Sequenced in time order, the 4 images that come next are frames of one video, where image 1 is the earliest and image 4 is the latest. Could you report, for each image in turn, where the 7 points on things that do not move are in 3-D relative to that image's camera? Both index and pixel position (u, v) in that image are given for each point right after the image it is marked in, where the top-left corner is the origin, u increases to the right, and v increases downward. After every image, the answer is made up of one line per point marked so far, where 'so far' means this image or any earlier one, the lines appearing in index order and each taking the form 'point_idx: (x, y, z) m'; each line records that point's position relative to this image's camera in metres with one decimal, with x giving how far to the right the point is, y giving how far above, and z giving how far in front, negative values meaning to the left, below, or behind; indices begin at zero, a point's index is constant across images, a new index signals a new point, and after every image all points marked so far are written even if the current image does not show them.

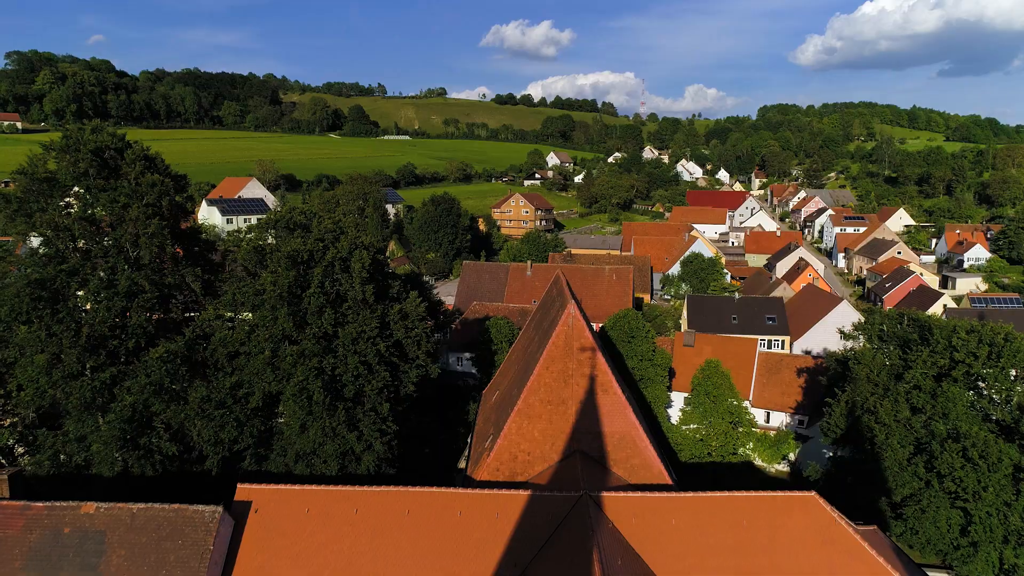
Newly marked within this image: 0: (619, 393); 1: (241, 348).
0: (+1.9, -1.8, +12.5) m
1: (-5.9, -1.3, +15.5) m
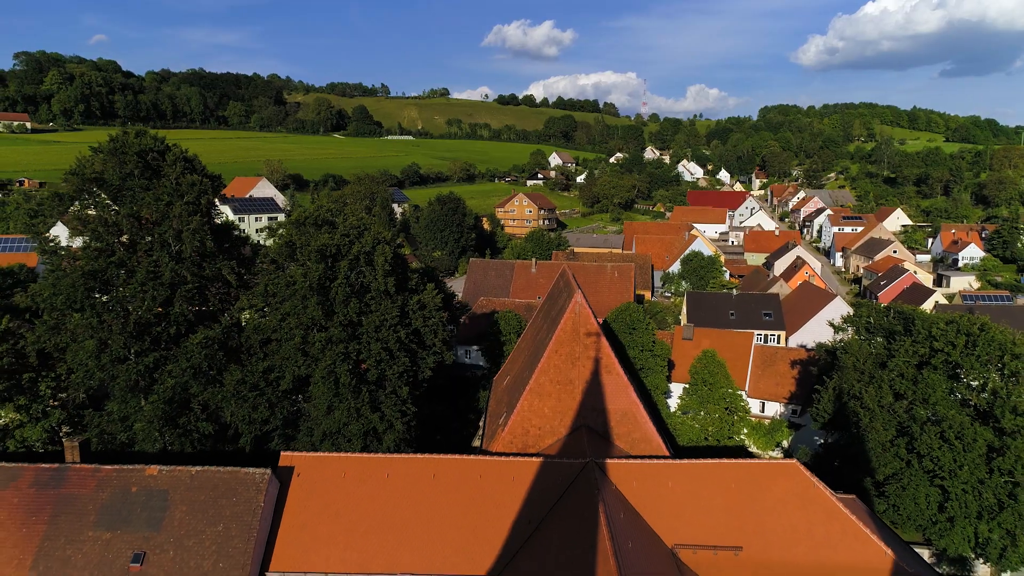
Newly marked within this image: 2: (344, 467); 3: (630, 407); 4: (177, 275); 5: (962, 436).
0: (+2.1, -1.6, +13.7) m
1: (-5.7, -1.1, +16.8) m
2: (-2.8, -3.0, +11.9) m
3: (+2.3, -2.3, +13.6) m
4: (-7.7, +0.3, +16.4) m
5: (+11.1, -3.7, +17.7) m
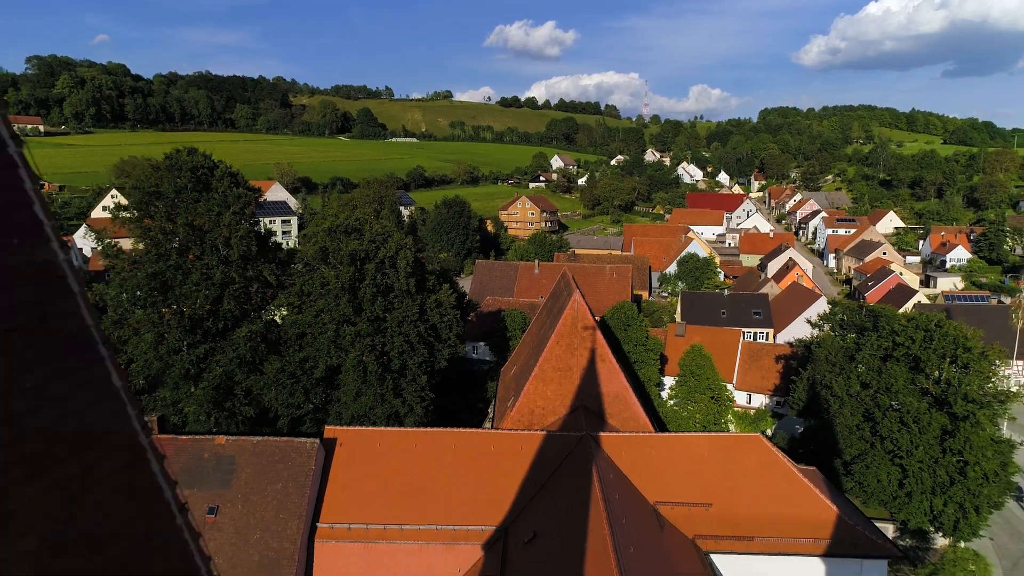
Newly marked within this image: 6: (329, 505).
0: (+2.3, -1.7, +16.0) m
1: (-5.5, -1.1, +19.1) m
2: (-2.6, -3.0, +14.1) m
3: (+2.4, -2.3, +15.9) m
4: (-7.5, +0.3, +18.6) m
5: (+11.3, -3.7, +19.9) m
6: (-3.5, -4.1, +13.5) m
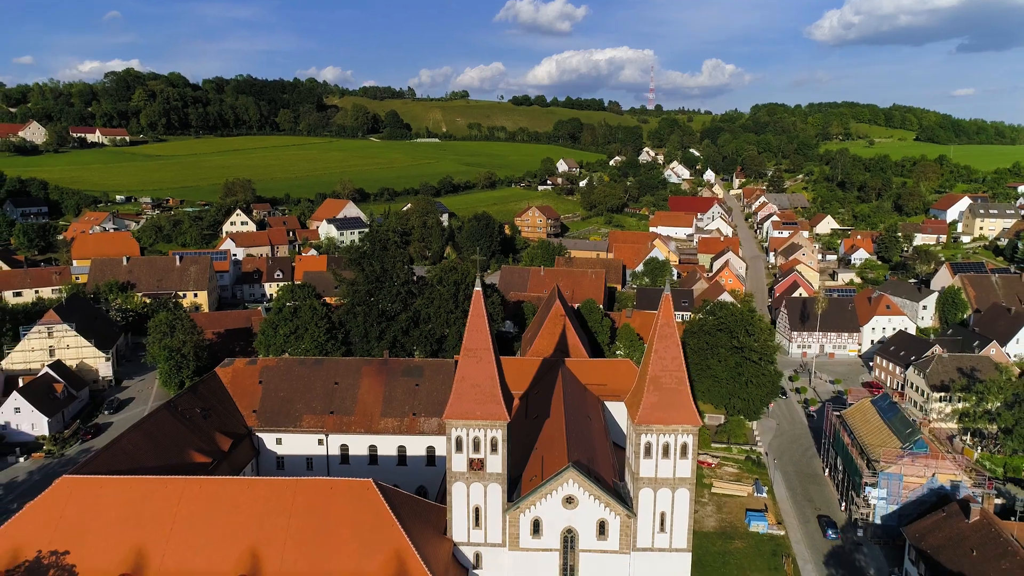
0: (+3.1, -2.2, +36.9) m
1: (-4.6, -1.5, +40.1) m
2: (-1.8, -3.6, +35.2) m
3: (+3.3, -2.8, +36.8) m
4: (-6.6, -0.1, +39.6) m
5: (+12.2, -4.1, +40.8) m
6: (-2.6, -4.7, +34.6) m
